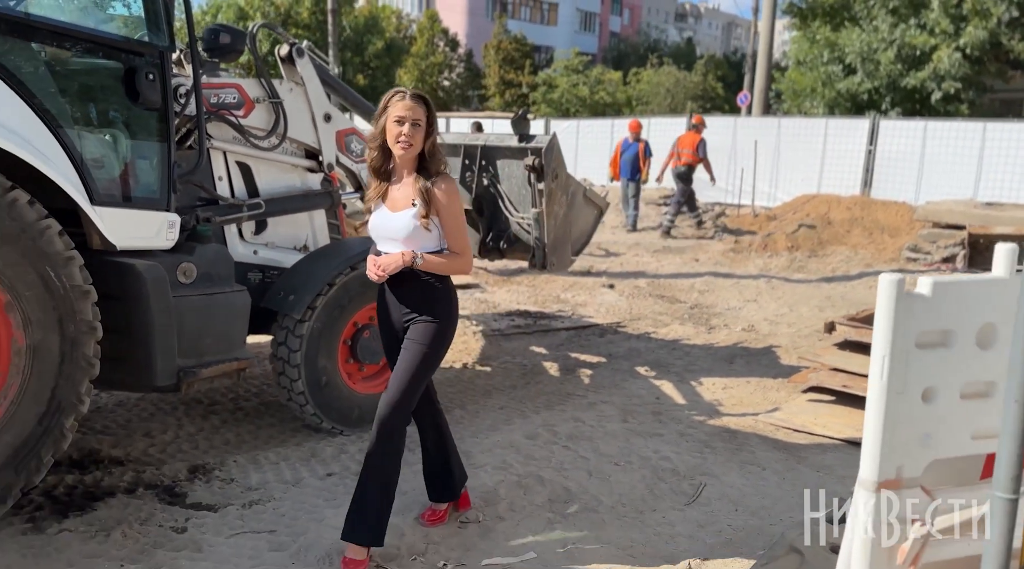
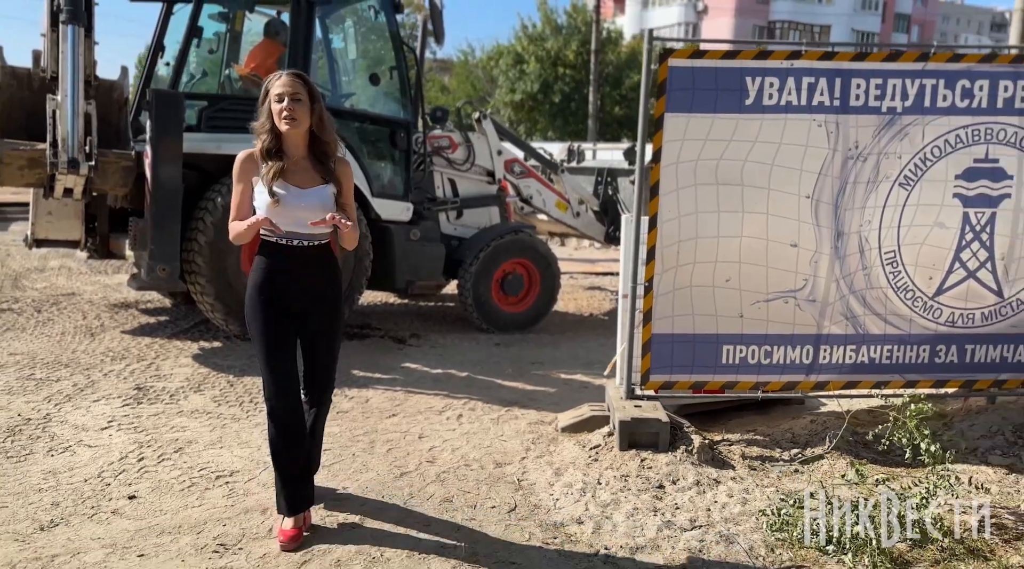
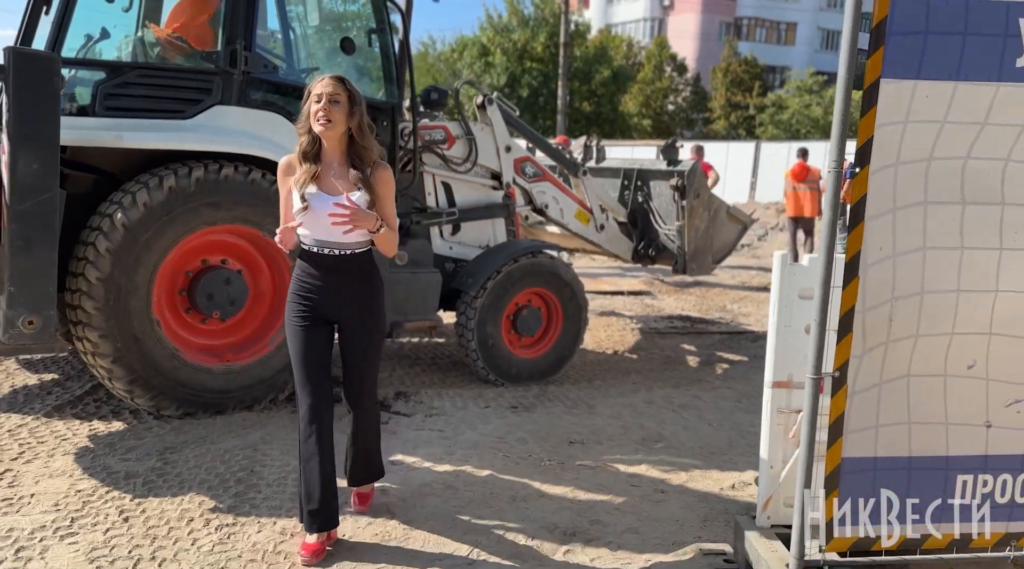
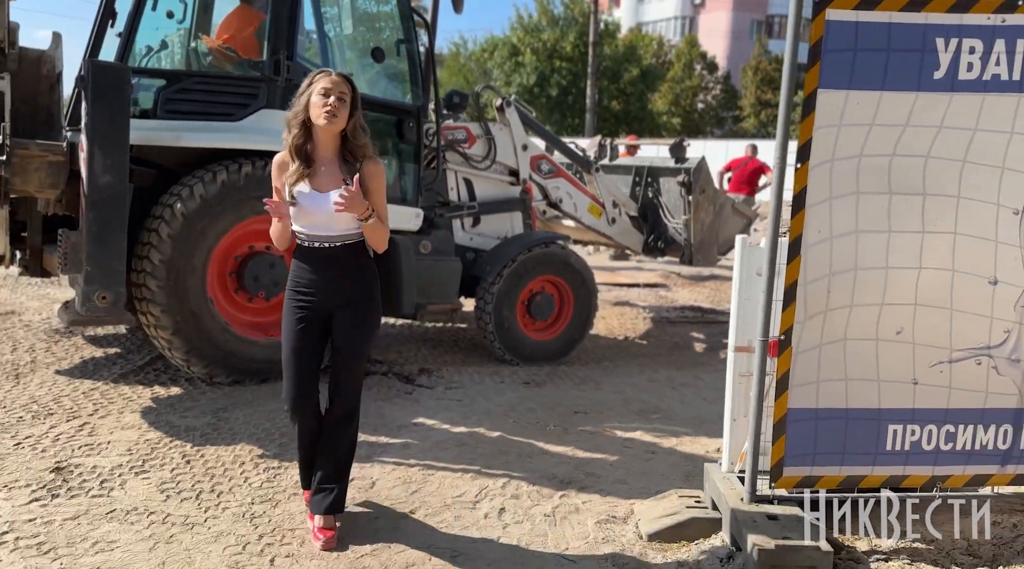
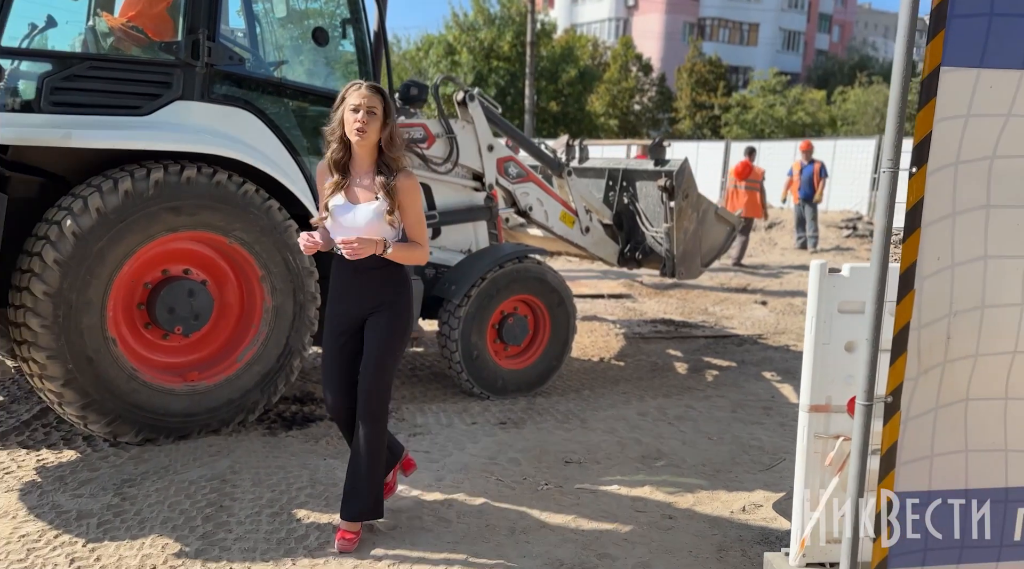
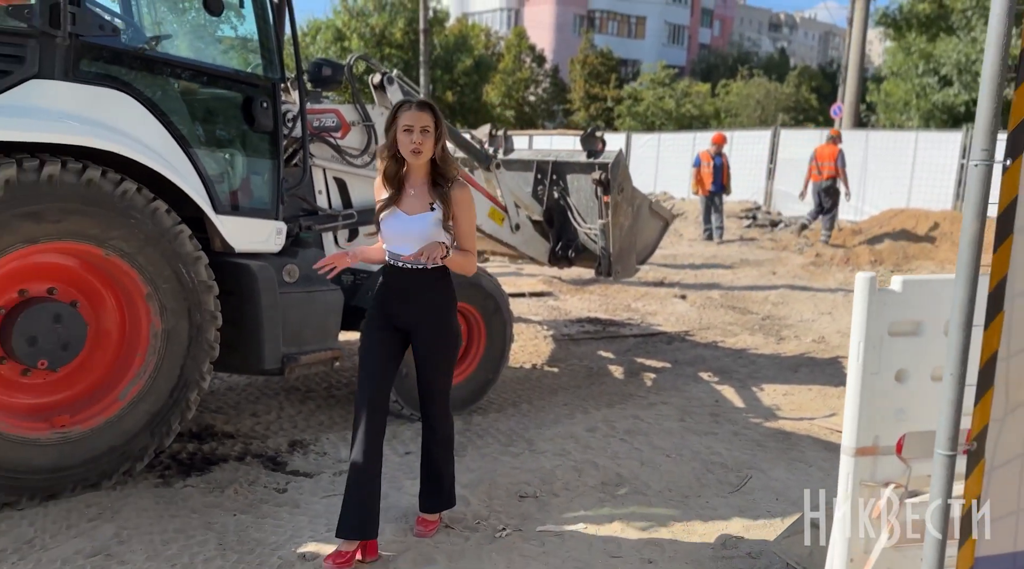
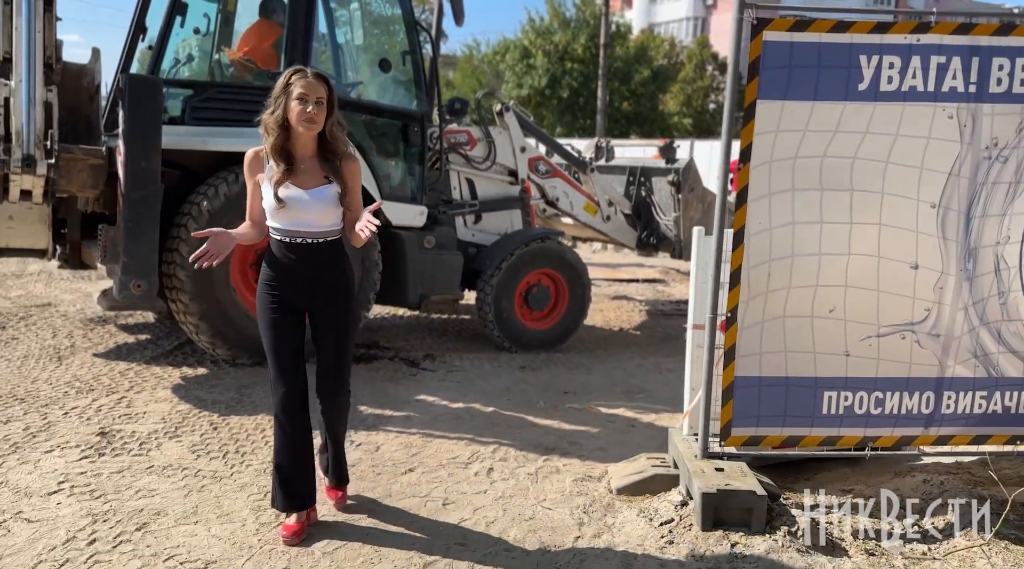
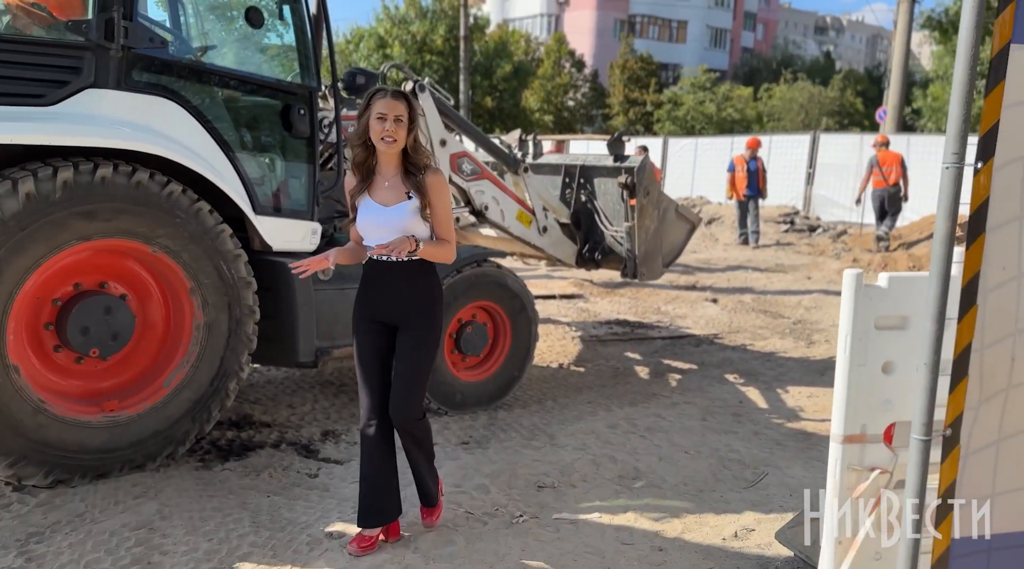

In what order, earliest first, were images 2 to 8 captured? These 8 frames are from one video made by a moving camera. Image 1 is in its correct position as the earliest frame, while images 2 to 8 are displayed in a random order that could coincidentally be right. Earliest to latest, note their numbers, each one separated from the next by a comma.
6, 8, 5, 3, 4, 7, 2
